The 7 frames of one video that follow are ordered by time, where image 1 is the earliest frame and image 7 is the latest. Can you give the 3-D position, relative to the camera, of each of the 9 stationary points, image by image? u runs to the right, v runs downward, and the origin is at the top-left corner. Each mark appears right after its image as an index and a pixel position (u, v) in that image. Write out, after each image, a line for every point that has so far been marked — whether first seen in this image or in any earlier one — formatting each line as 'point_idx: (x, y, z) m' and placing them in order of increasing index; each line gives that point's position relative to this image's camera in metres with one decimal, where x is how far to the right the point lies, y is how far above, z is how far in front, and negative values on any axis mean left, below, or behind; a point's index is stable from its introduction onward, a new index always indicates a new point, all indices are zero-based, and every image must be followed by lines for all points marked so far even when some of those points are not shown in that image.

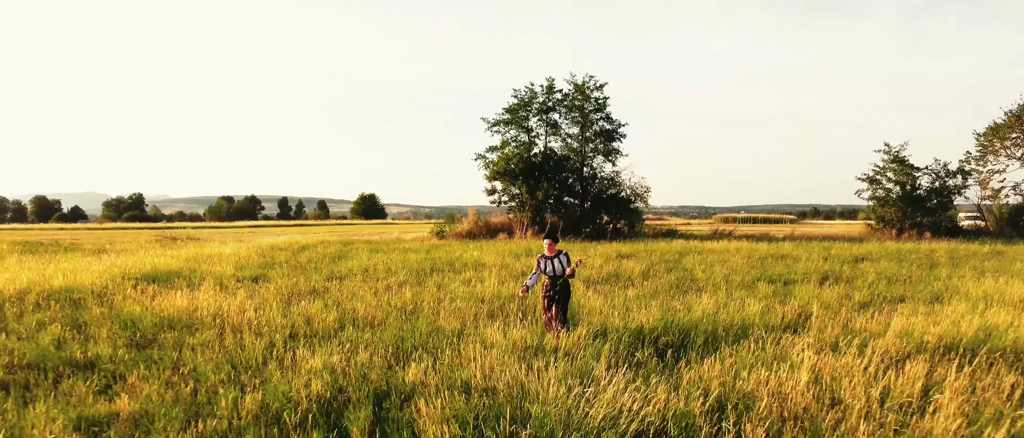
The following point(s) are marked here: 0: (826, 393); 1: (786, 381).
0: (+1.5, -0.8, +2.8) m
1: (+1.4, -0.8, +3.0) m
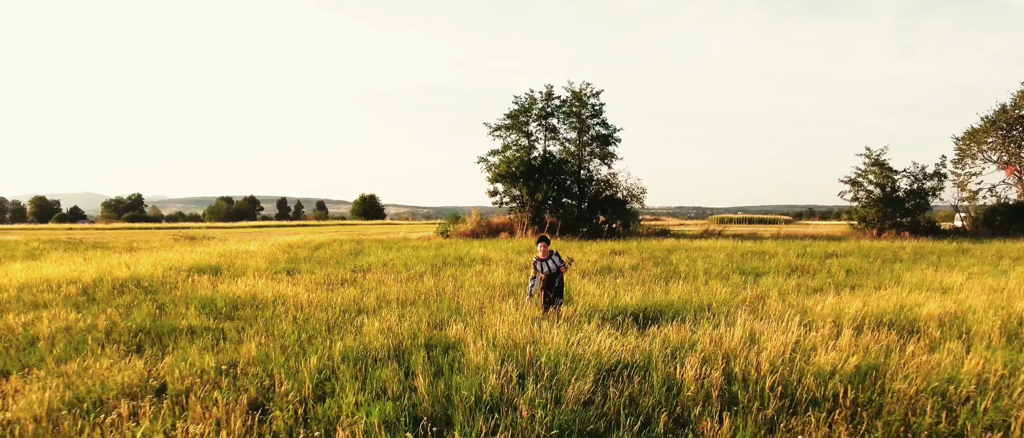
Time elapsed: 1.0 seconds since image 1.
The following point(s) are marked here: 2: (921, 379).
0: (+1.6, -0.8, +4.0) m
1: (+1.5, -0.8, +4.2) m
2: (+2.2, -0.9, +3.2) m
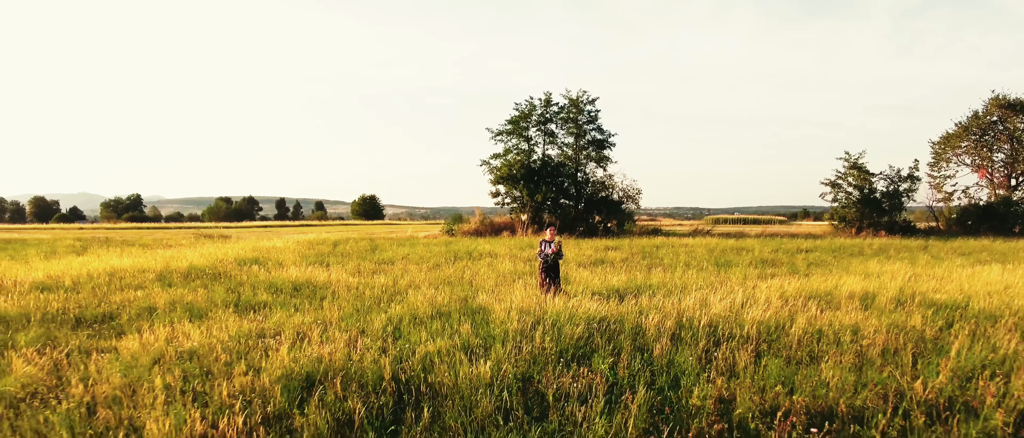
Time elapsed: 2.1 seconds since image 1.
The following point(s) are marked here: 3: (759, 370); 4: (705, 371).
0: (+1.7, -0.8, +5.5) m
1: (+1.6, -0.8, +5.7) m
2: (+2.3, -0.8, +4.7) m
3: (+1.5, -0.9, +3.6) m
4: (+1.2, -0.9, +3.6) m
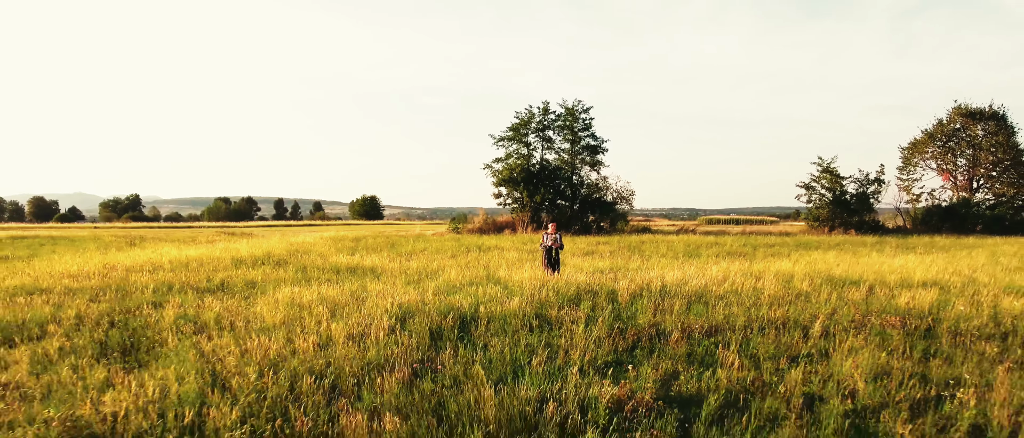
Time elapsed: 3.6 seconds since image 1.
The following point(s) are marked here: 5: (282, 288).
0: (+1.9, -0.7, +7.7) m
1: (+1.7, -0.7, +7.8) m
2: (+2.5, -0.8, +6.9) m
3: (+1.6, -0.8, +5.8) m
4: (+1.3, -0.8, +5.8) m
5: (-2.8, -0.8, +7.5) m
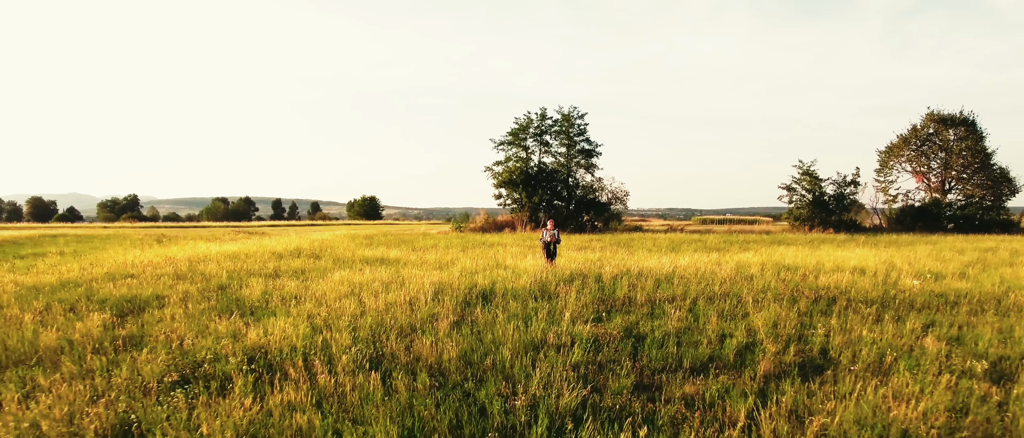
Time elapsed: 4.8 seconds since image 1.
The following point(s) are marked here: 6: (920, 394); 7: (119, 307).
0: (+2.0, -0.7, +9.4) m
1: (+1.8, -0.7, +9.6) m
2: (+2.6, -0.8, +8.6) m
3: (+1.7, -0.8, +7.6) m
4: (+1.4, -0.8, +7.5) m
5: (-2.7, -0.8, +9.2) m
6: (+2.4, -1.0, +3.6) m
7: (-4.4, -1.0, +6.8) m
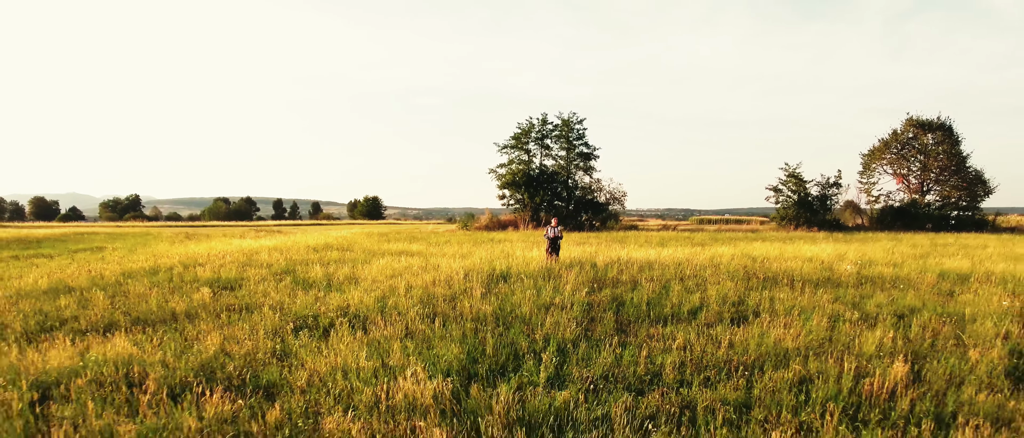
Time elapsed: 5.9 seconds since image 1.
0: (+2.1, -0.7, +11.2) m
1: (+2.0, -0.7, +11.4) m
2: (+2.7, -0.7, +10.4) m
3: (+1.9, -0.8, +9.4) m
4: (+1.6, -0.8, +9.4) m
5: (-2.5, -0.8, +11.0) m
6: (+2.6, -1.0, +5.4) m
7: (-4.2, -0.9, +8.6) m
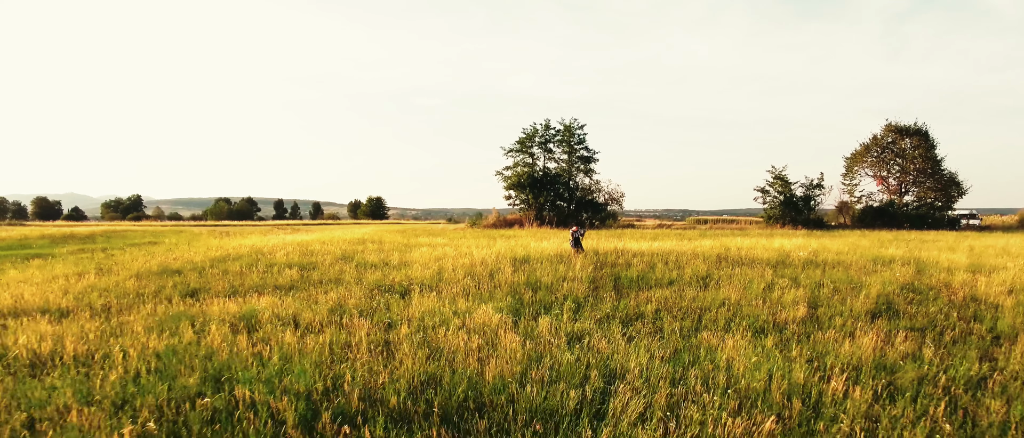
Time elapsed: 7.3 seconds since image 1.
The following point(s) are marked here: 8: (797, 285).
0: (+2.5, -0.6, +13.5) m
1: (+2.3, -0.6, +13.6) m
2: (+3.1, -0.6, +12.7) m
3: (+2.3, -0.7, +11.6) m
4: (+1.9, -0.7, +11.6) m
5: (-2.2, -0.7, +13.2) m
6: (+2.9, -0.9, +7.6) m
7: (-3.9, -0.9, +10.9) m
8: (+3.8, -0.9, +8.1) m
